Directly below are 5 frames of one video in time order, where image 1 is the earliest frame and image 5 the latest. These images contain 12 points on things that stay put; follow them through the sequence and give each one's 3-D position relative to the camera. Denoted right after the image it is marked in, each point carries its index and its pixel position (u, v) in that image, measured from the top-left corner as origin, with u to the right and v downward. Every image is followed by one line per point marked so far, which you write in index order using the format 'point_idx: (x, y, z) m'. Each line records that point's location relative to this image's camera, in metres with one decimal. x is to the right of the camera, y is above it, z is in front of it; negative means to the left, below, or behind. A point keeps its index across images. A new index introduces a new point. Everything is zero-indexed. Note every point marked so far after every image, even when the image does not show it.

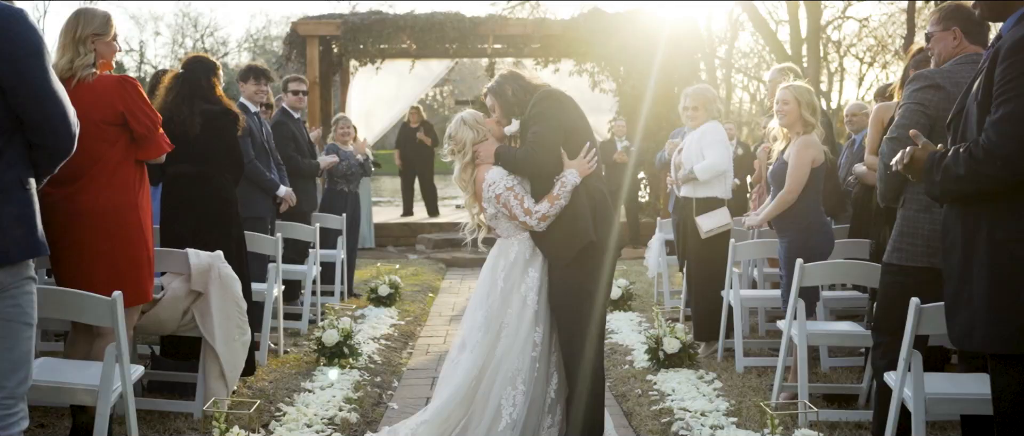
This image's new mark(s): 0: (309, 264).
0: (-1.4, -0.3, +7.3) m
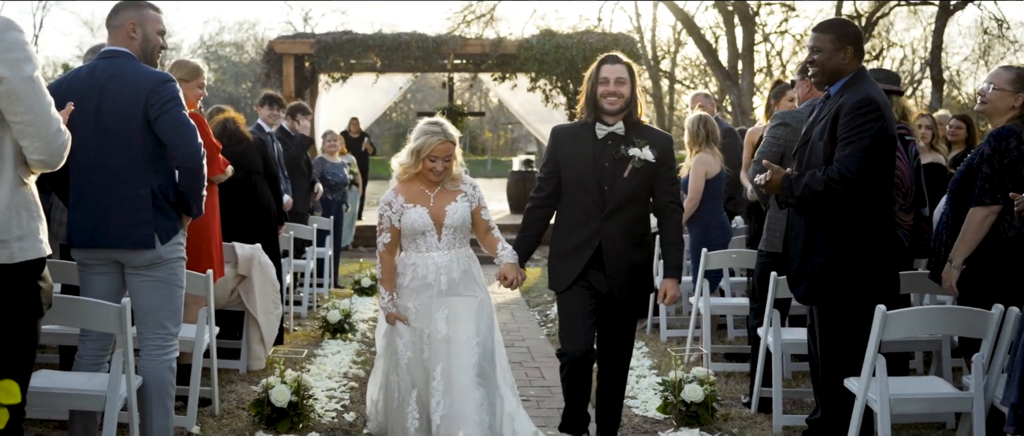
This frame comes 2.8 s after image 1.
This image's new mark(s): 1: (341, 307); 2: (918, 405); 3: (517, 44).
0: (-1.7, -0.3, +8.8) m
1: (-1.3, -0.7, +8.0) m
2: (+1.6, -0.7, +4.3) m
3: (+0.1, +2.7, +17.0) m
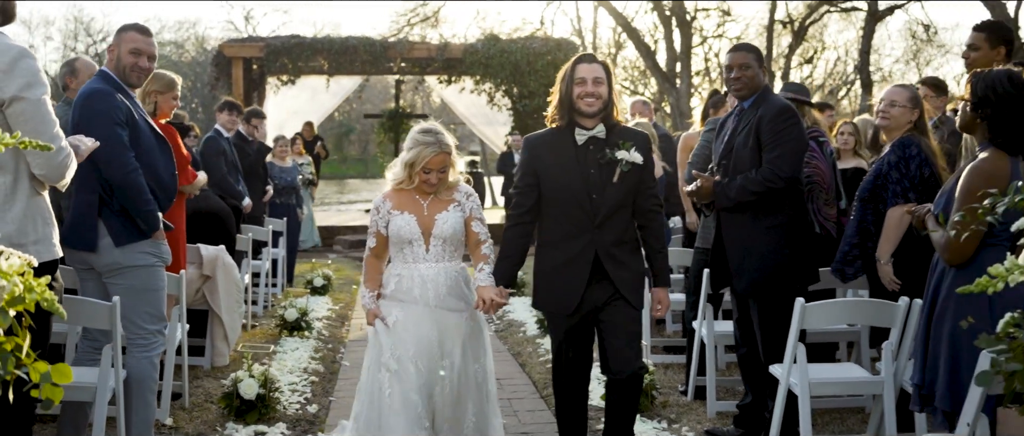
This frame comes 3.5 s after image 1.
0: (-2.1, -0.4, +9.1) m
1: (-1.7, -0.7, +8.3) m
2: (+1.4, -0.8, +4.8) m
3: (-0.8, +2.7, +17.3) m
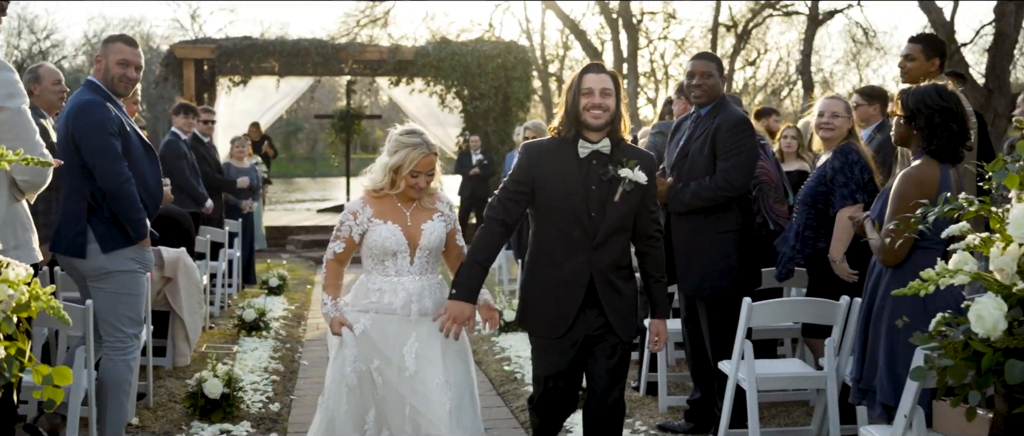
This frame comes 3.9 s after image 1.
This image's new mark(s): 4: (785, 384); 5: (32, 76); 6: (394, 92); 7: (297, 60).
0: (-2.5, -0.4, +9.2) m
1: (-2.0, -0.7, +8.4) m
2: (+1.3, -0.8, +5.0) m
3: (-1.6, +2.7, +17.5) m
4: (+1.3, -0.8, +5.0) m
5: (-2.6, +0.8, +5.8) m
6: (-2.1, +2.2, +19.0) m
7: (-3.4, +2.6, +17.2) m
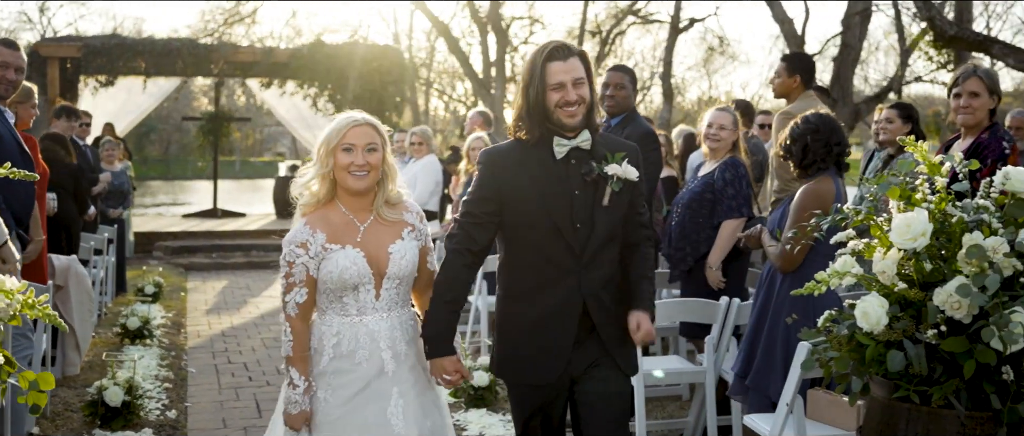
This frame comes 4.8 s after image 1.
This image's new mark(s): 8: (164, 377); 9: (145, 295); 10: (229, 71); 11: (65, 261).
0: (-3.4, -0.4, +9.0) m
1: (-2.9, -0.7, +8.3) m
2: (+0.8, -0.8, +5.4) m
3: (-3.6, +2.7, +17.4) m
4: (+0.8, -0.8, +5.4) m
5: (-3.1, +0.7, +5.6) m
6: (-4.3, +2.1, +18.9) m
7: (-5.4, +2.5, +16.9) m
8: (-2.3, -1.1, +7.2) m
9: (-3.6, -0.8, +10.6) m
10: (-4.7, +2.4, +17.9) m
11: (-2.7, -0.3, +6.6) m
